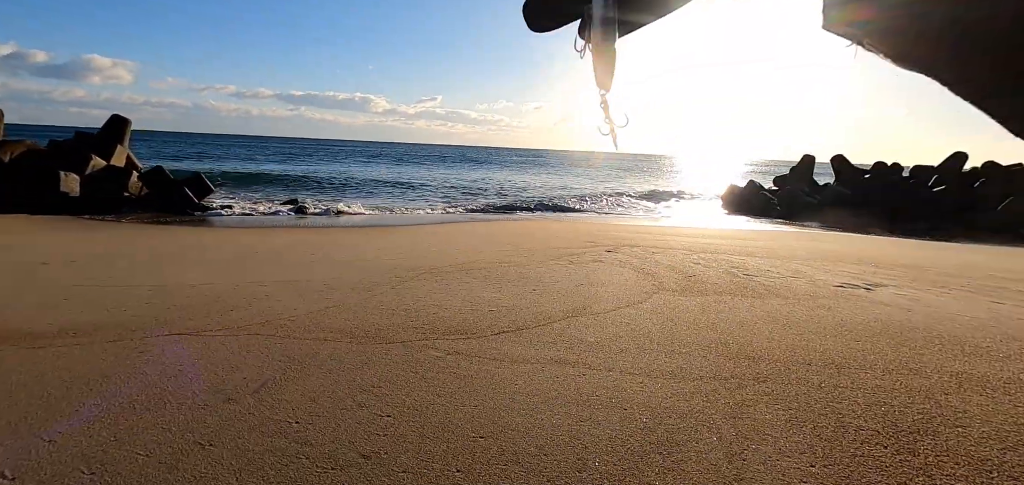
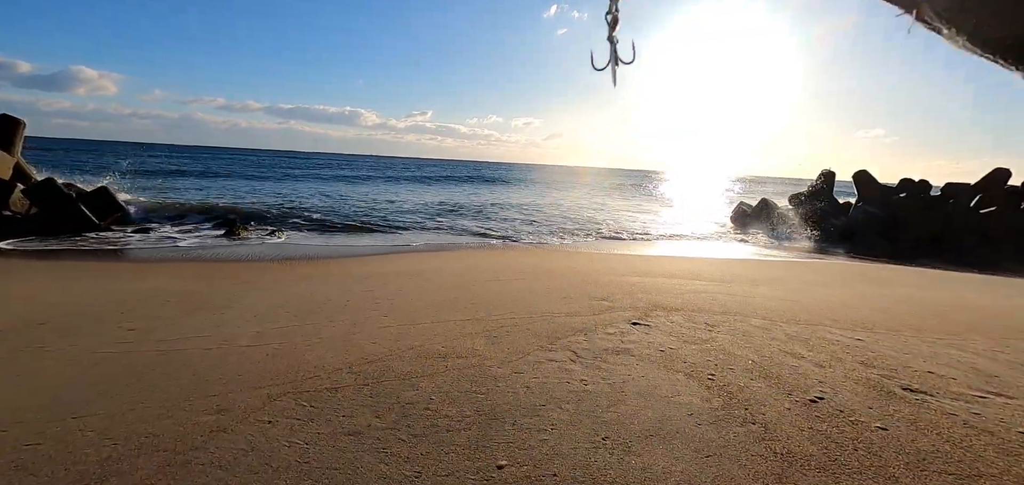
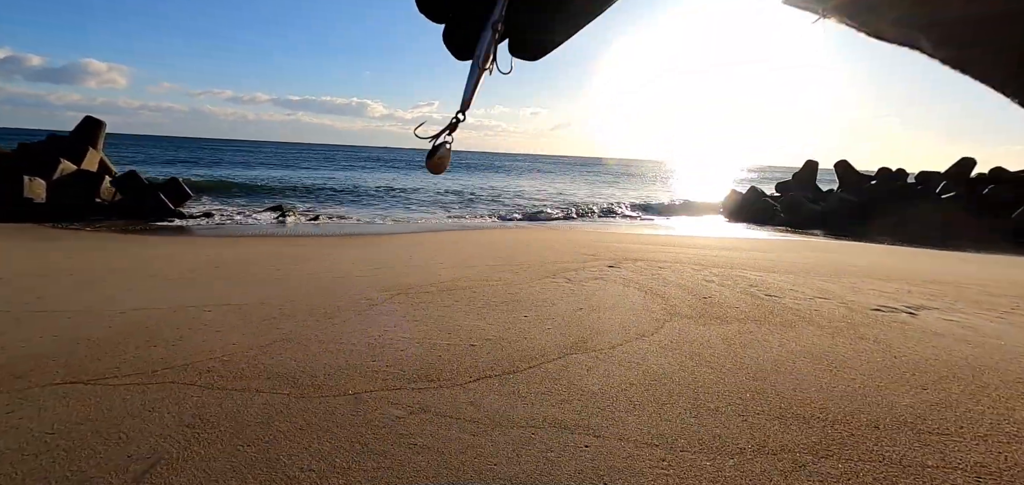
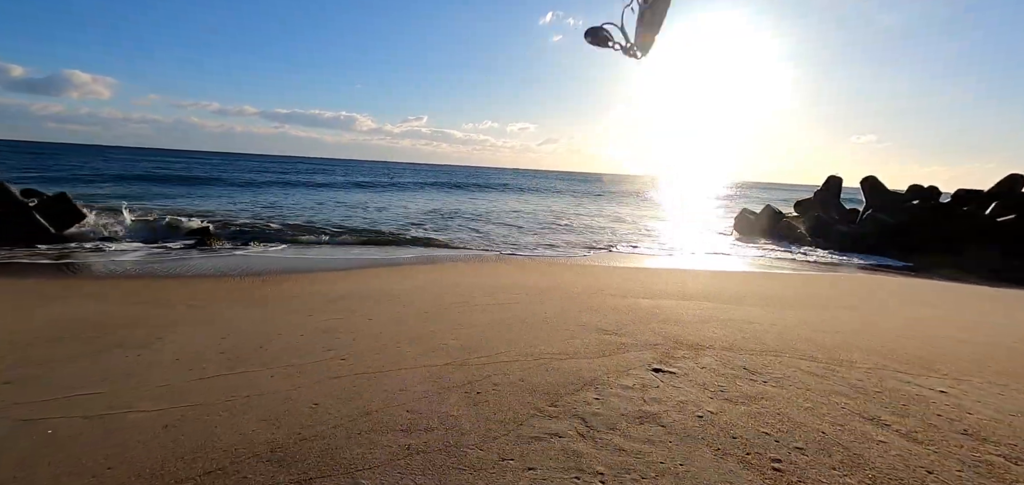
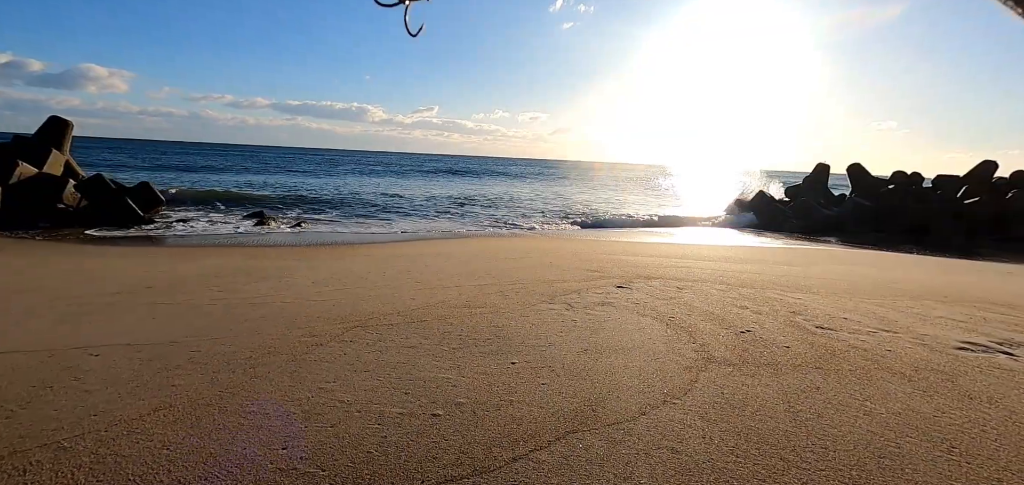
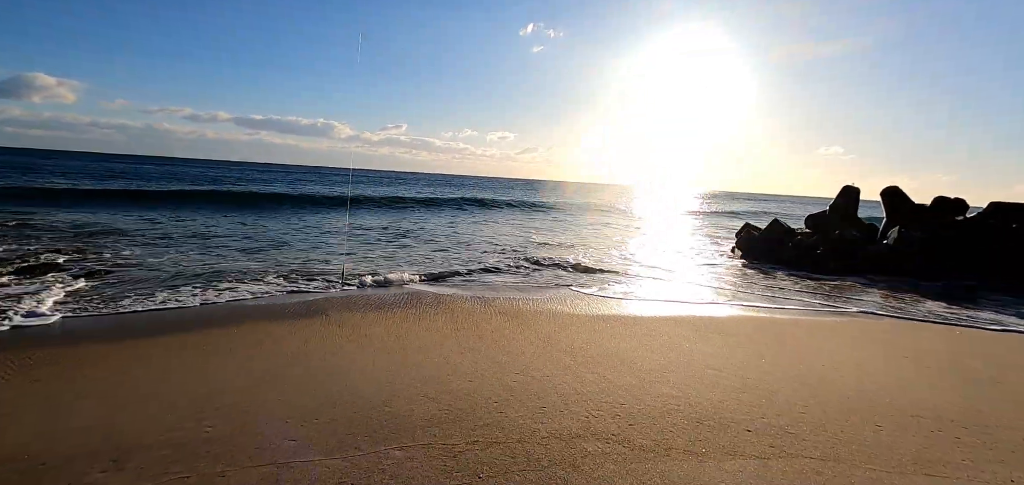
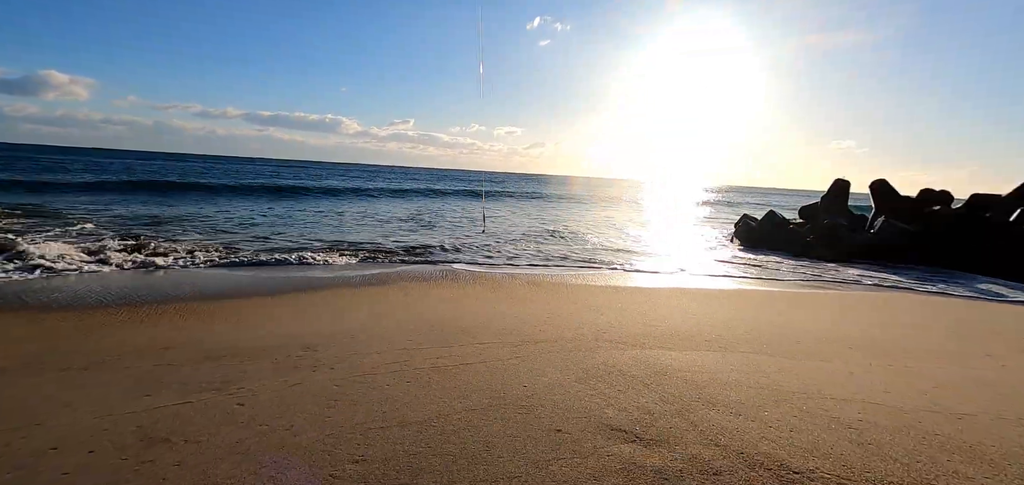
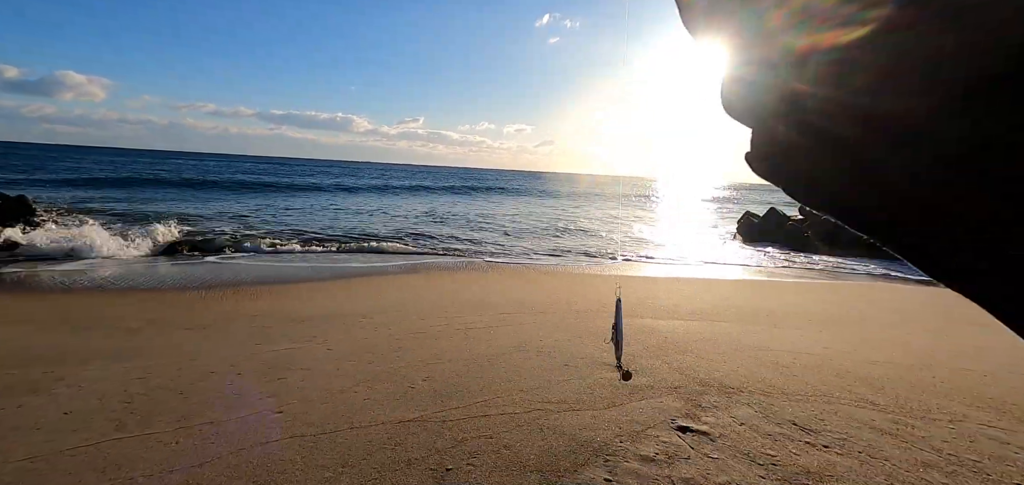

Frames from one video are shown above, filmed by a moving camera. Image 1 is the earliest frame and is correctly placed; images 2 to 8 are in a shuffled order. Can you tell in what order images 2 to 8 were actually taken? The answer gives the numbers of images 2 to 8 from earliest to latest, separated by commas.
3, 5, 2, 4, 8, 7, 6
